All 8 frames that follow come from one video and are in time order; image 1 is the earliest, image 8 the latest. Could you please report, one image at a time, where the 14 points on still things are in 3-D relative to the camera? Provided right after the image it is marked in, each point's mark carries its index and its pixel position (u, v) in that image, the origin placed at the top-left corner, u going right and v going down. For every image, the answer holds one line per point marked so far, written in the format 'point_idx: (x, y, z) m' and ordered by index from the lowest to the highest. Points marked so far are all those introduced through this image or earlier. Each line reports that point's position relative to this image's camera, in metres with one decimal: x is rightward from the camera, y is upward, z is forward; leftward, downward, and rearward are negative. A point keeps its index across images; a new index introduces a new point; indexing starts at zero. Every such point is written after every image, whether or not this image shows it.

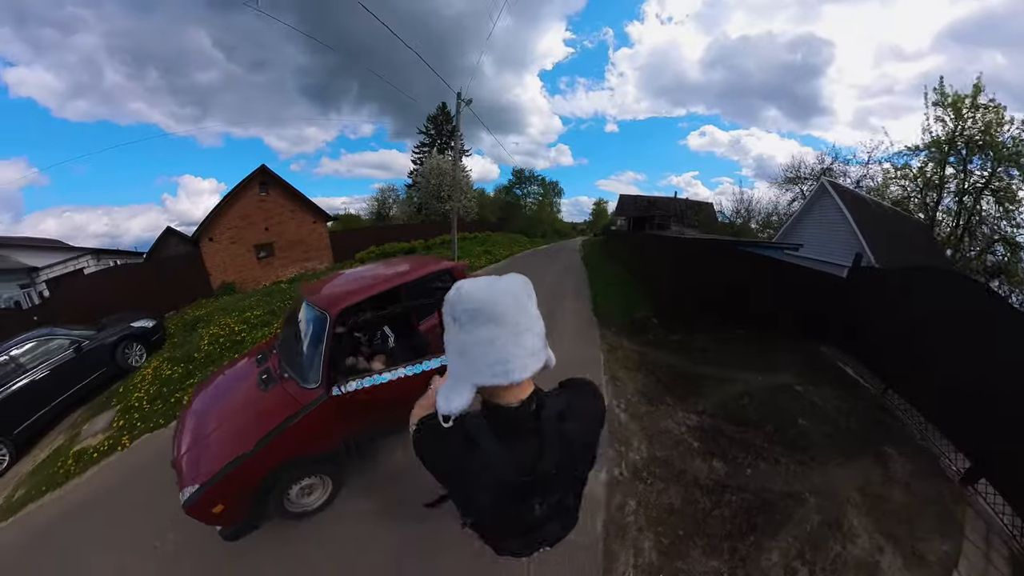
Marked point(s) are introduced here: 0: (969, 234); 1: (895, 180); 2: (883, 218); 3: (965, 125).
0: (+17.0, +2.4, +13.7) m
1: (+15.9, +4.6, +14.9) m
2: (+11.9, +2.4, +11.6) m
3: (+16.3, +5.7, +13.0) m
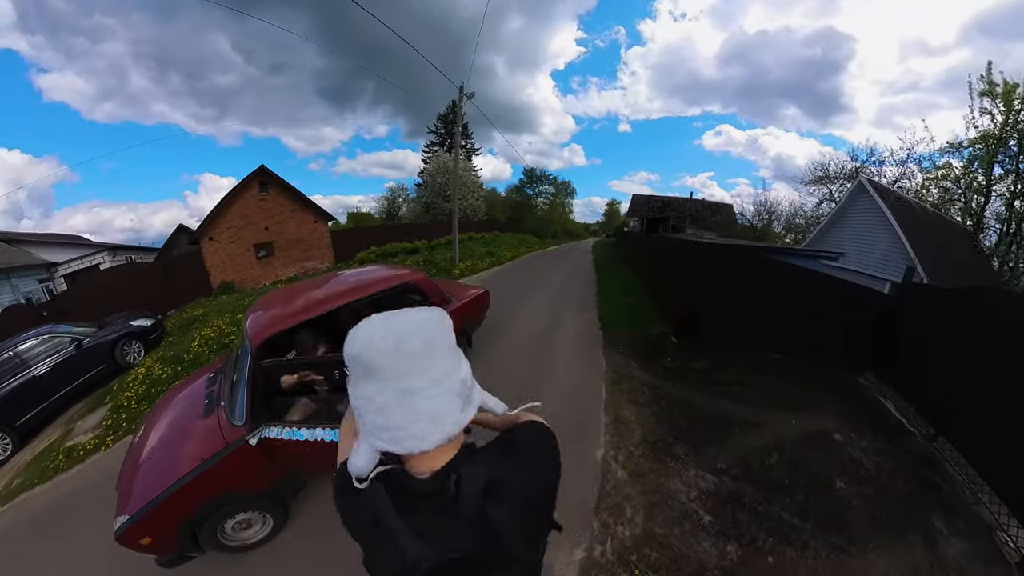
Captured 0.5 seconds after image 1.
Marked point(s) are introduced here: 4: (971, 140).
0: (+17.0, +2.0, +12.5) m
1: (+16.0, +4.2, +13.7) m
2: (+11.9, +2.0, +10.6) m
3: (+16.3, +5.3, +11.7) m
4: (+16.4, +5.2, +13.0) m
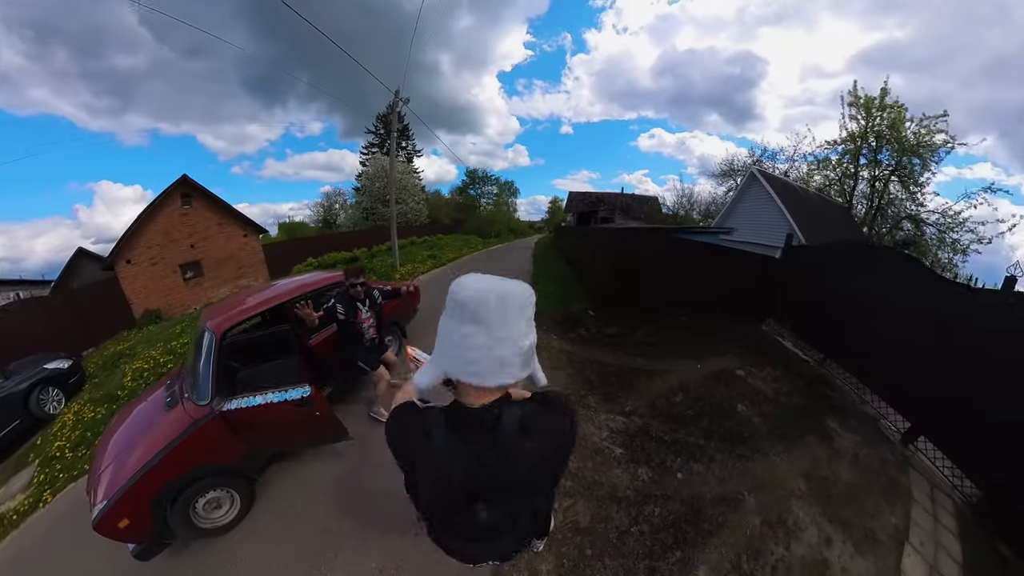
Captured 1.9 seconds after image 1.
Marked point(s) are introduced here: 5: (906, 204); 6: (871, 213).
0: (+14.7, +2.9, +14.6) m
1: (+13.4, +5.0, +15.7) m
2: (+9.9, +2.8, +12.0) m
3: (+14.0, +6.2, +13.8) m
4: (+13.9, +6.1, +15.1) m
5: (+15.2, +3.4, +14.0) m
6: (+14.6, +3.1, +14.7) m
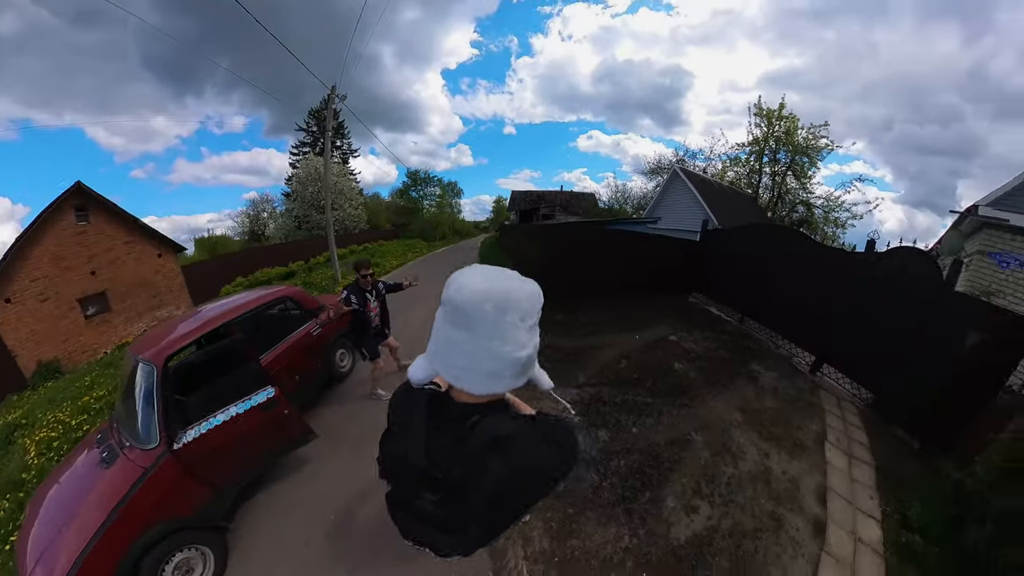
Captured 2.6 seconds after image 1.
0: (+12.3, +3.8, +16.7) m
1: (+10.7, +5.8, +17.6) m
2: (+7.9, +3.5, +13.3) m
3: (+11.5, +7.1, +15.8) m
4: (+11.2, +6.9, +17.1) m
5: (+12.8, +4.3, +16.2) m
6: (+12.2, +4.0, +16.8) m
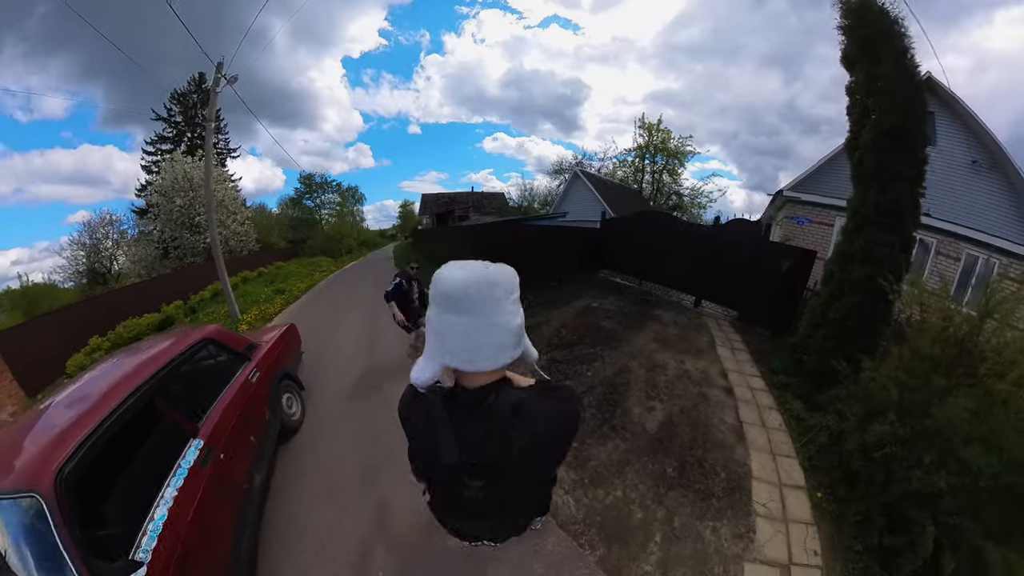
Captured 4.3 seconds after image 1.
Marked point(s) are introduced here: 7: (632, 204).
0: (+7.9, +4.8, +19.4) m
1: (+6.0, +6.6, +20.0) m
2: (+4.5, +4.1, +15.2) m
3: (+7.0, +8.0, +18.4) m
4: (+6.5, +7.7, +19.6) m
5: (+8.5, +5.3, +19.0) m
6: (+7.8, +4.9, +19.4) m
7: (+4.9, +3.4, +14.6) m
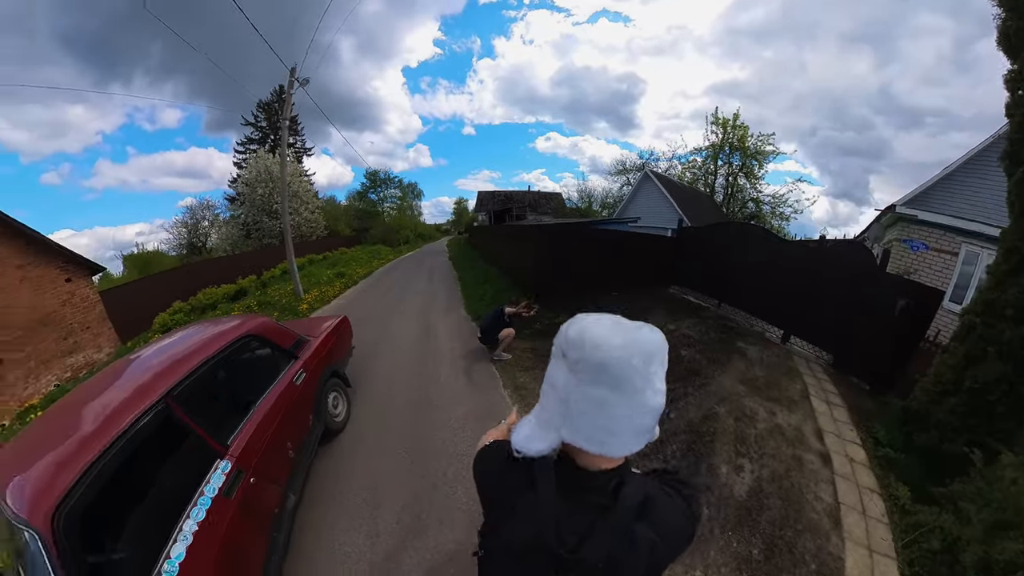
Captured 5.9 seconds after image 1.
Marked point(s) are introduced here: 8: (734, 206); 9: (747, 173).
0: (+10.8, +4.2, +18.1) m
1: (+9.0, +6.2, +18.9) m
2: (+6.8, +3.8, +14.4) m
3: (+9.9, +7.5, +17.2) m
4: (+9.5, +7.3, +18.4) m
5: (+11.3, +4.7, +17.7) m
6: (+10.6, +4.4, +18.2) m
7: (+7.1, +3.0, +13.8) m
8: (+11.1, +4.0, +18.3) m
9: (+11.0, +5.5, +17.3) m
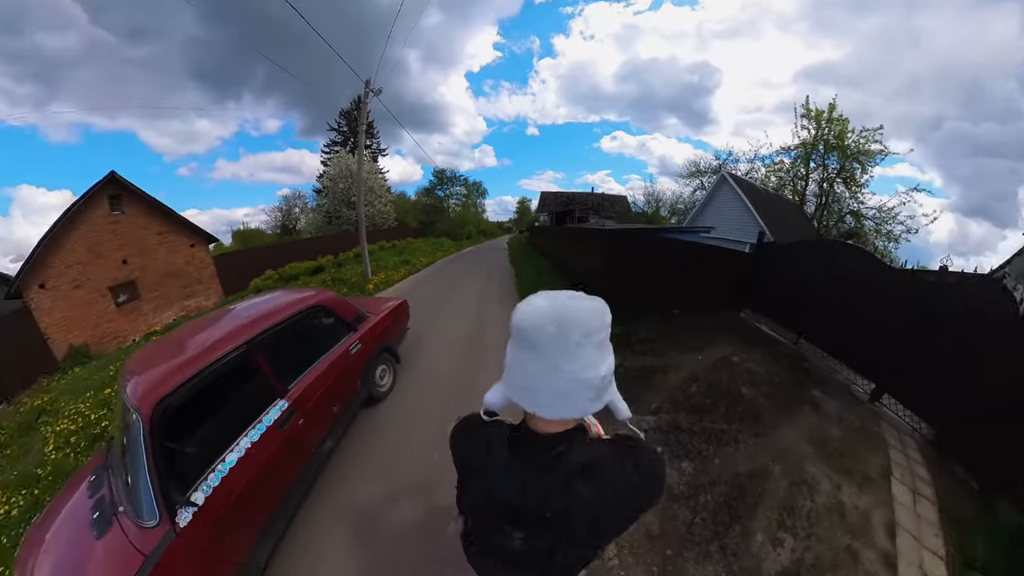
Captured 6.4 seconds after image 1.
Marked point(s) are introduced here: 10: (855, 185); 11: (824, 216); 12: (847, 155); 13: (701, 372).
0: (+13.7, +3.4, +16.1) m
1: (+12.2, +5.5, +17.1) m
2: (+9.1, +3.2, +13.0) m
3: (+12.9, +6.7, +15.3) m
4: (+12.7, +6.6, +16.5) m
5: (+14.2, +3.9, +15.5) m
6: (+13.6, +3.6, +16.2) m
7: (+9.3, +2.4, +12.4) m
8: (+14.0, +3.2, +16.2) m
9: (+13.9, +4.6, +15.3) m
10: (+14.1, +4.4, +15.2) m
11: (+13.9, +3.3, +16.3) m
12: (+13.6, +5.5, +14.9) m
13: (+2.2, -1.0, +4.6) m
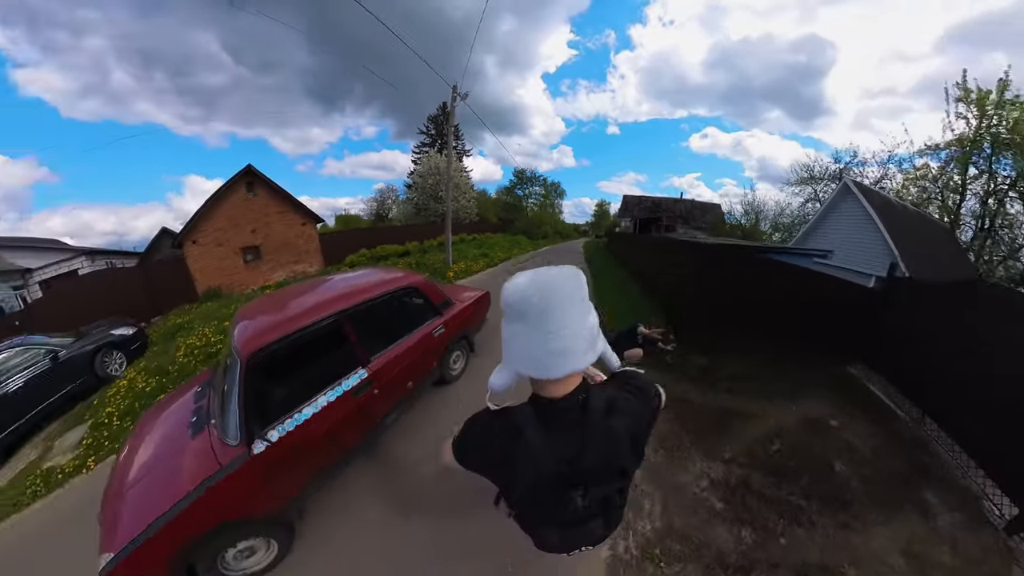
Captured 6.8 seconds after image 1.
0: (+16.9, +2.2, +13.1) m
1: (+15.8, +4.3, +14.3) m
2: (+11.8, +2.2, +11.0) m
3: (+16.2, +5.5, +12.4) m
4: (+16.3, +5.4, +13.6) m
5: (+17.3, +2.6, +12.5) m
6: (+16.8, +2.4, +13.2) m
7: (+11.8, +1.3, +10.4) m
8: (+17.3, +1.9, +13.2) m
9: (+17.0, +3.3, +12.2) m
10: (+17.2, +3.1, +12.1) m
11: (+17.1, +2.0, +13.3) m
12: (+16.8, +4.2, +11.9) m
13: (+3.1, -1.7, +4.3) m
